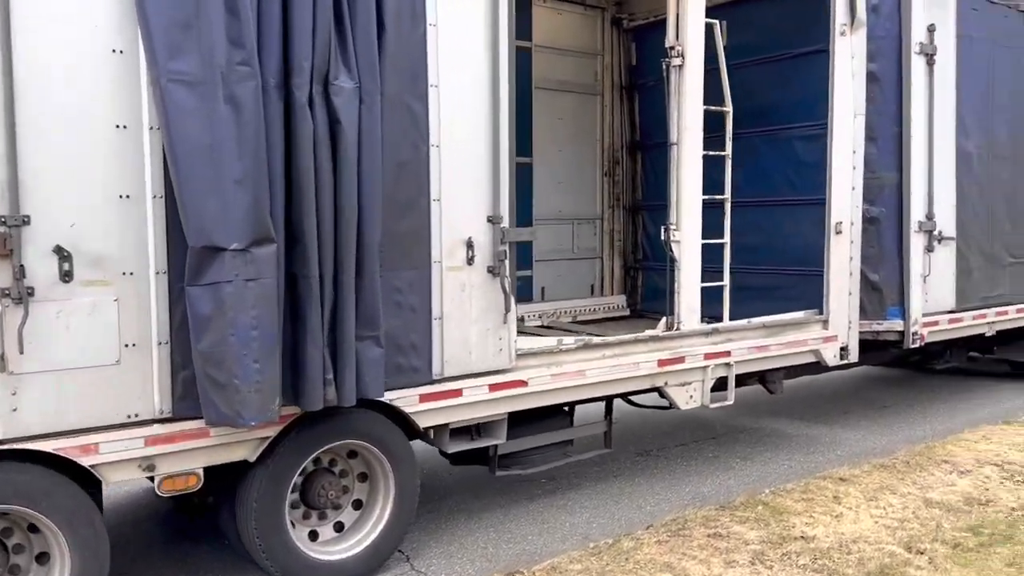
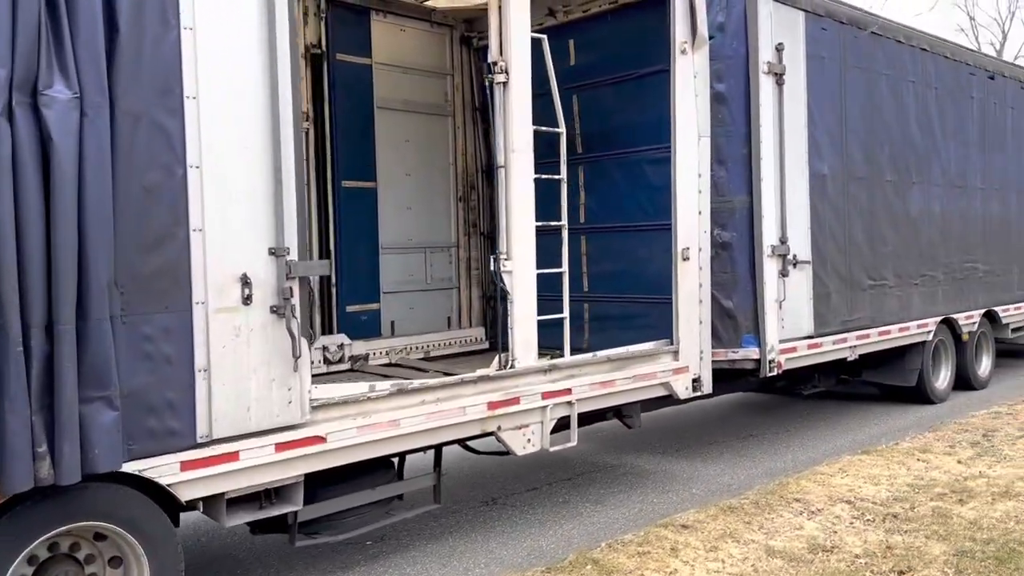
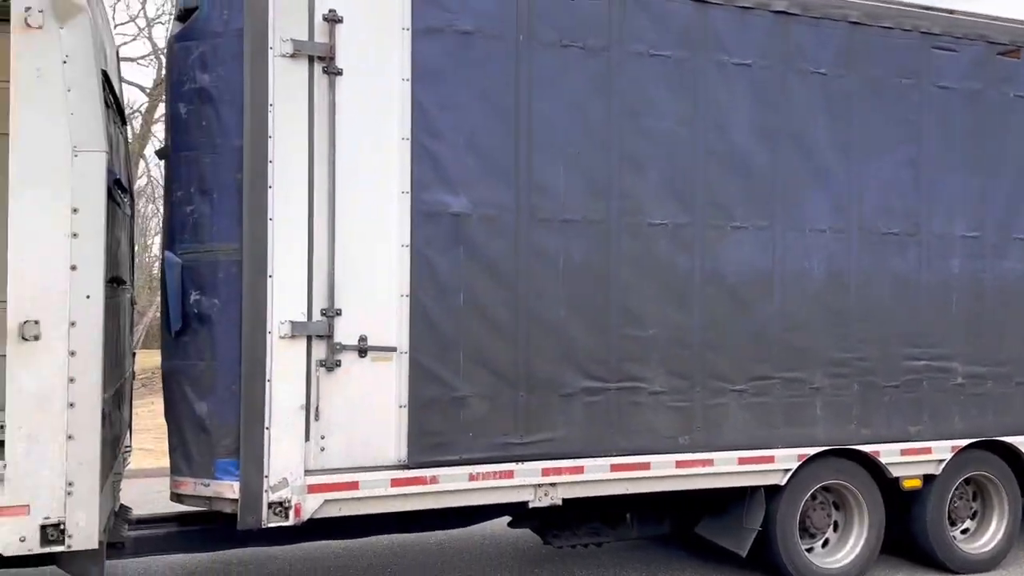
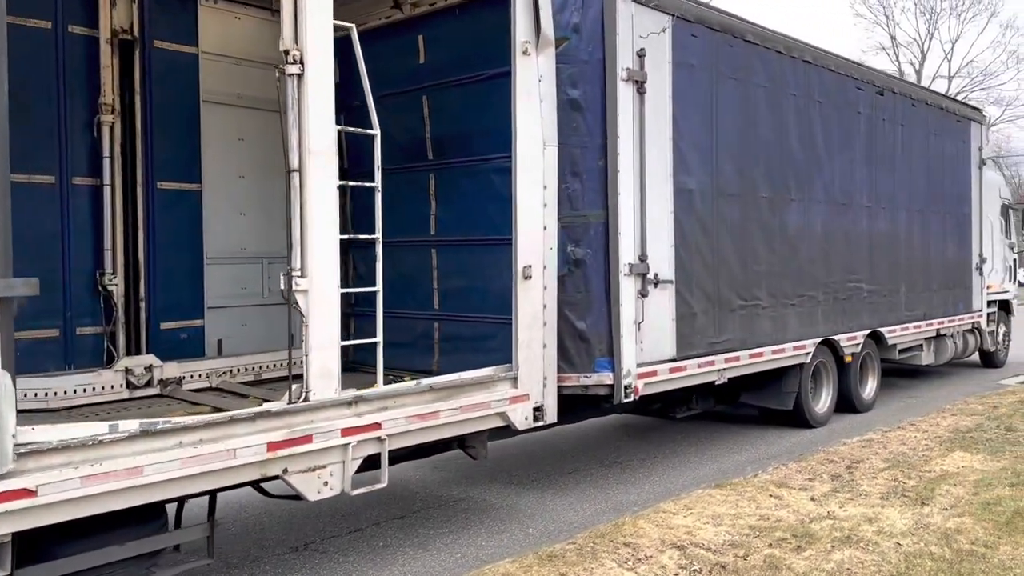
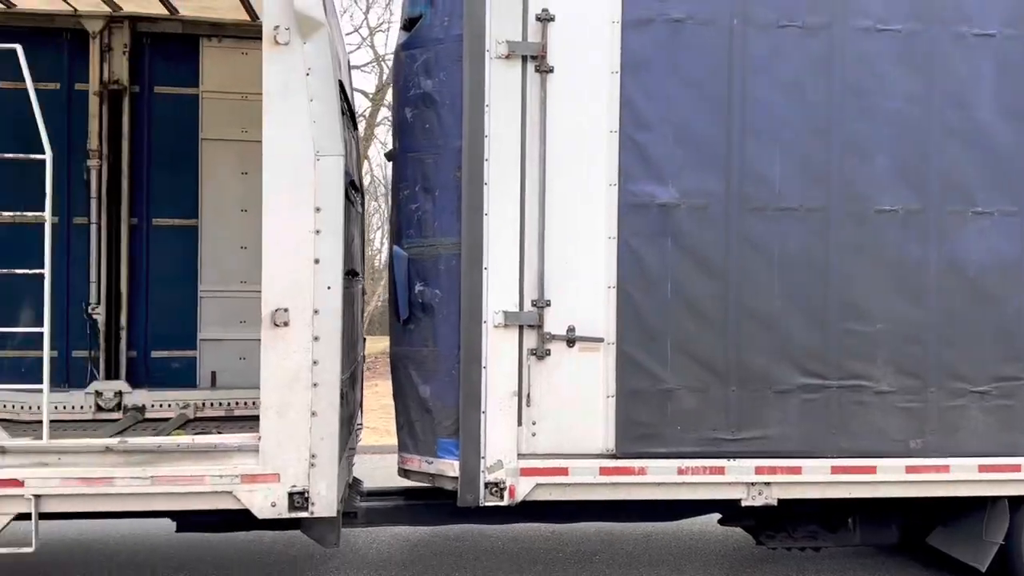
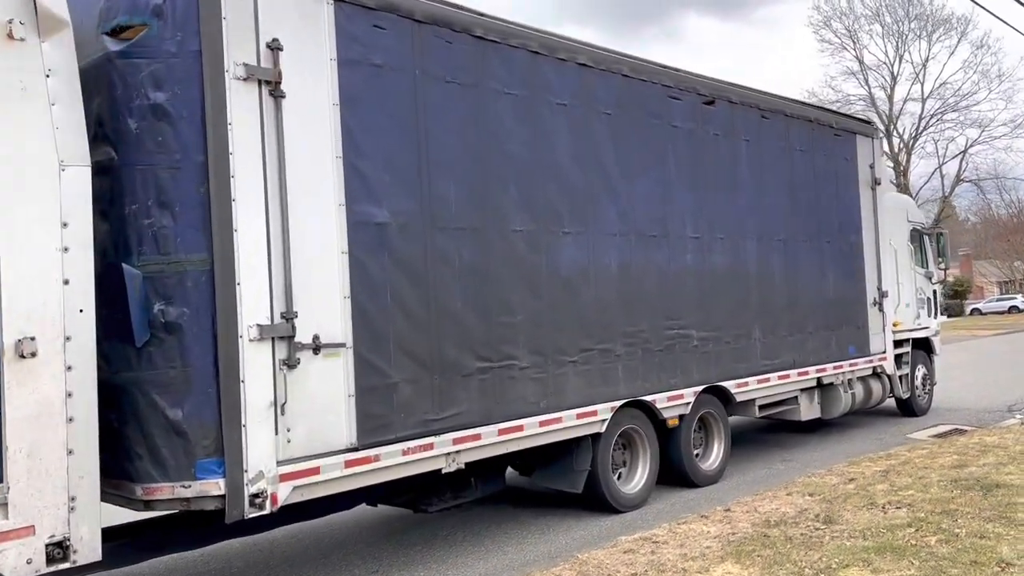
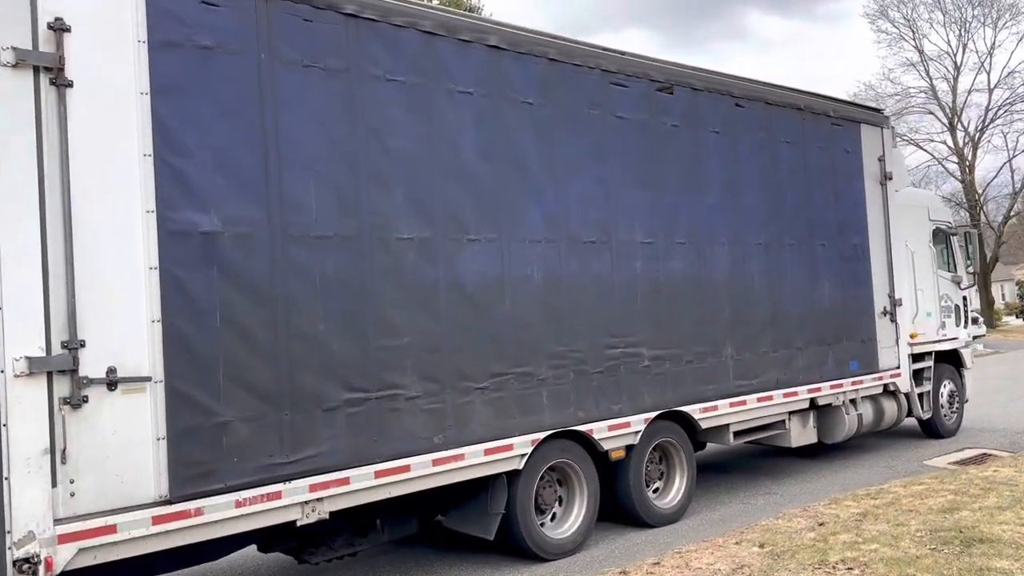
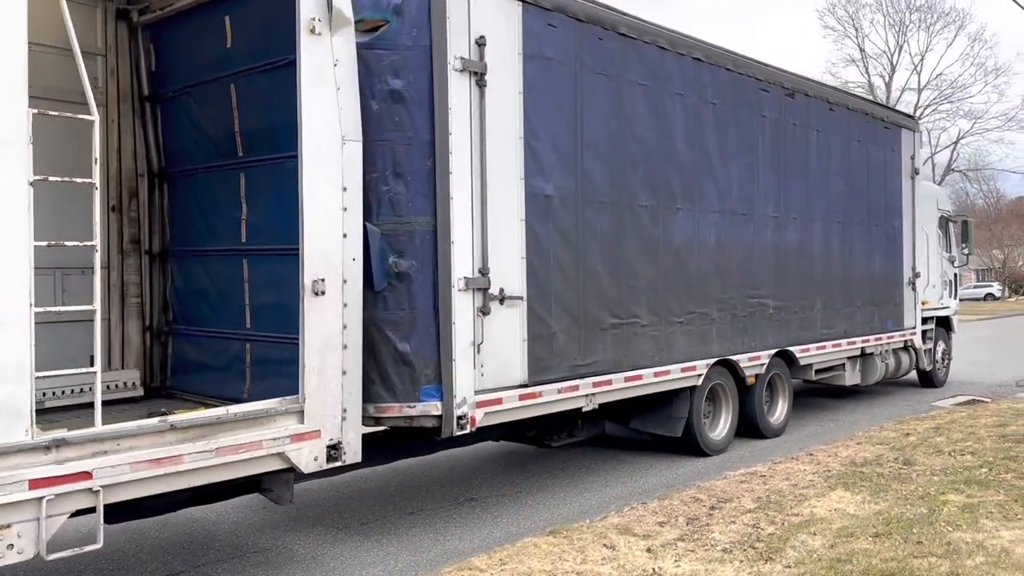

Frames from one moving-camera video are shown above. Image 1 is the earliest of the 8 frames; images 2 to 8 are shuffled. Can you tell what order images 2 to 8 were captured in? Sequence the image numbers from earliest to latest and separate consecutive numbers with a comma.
2, 4, 8, 6, 7, 3, 5
